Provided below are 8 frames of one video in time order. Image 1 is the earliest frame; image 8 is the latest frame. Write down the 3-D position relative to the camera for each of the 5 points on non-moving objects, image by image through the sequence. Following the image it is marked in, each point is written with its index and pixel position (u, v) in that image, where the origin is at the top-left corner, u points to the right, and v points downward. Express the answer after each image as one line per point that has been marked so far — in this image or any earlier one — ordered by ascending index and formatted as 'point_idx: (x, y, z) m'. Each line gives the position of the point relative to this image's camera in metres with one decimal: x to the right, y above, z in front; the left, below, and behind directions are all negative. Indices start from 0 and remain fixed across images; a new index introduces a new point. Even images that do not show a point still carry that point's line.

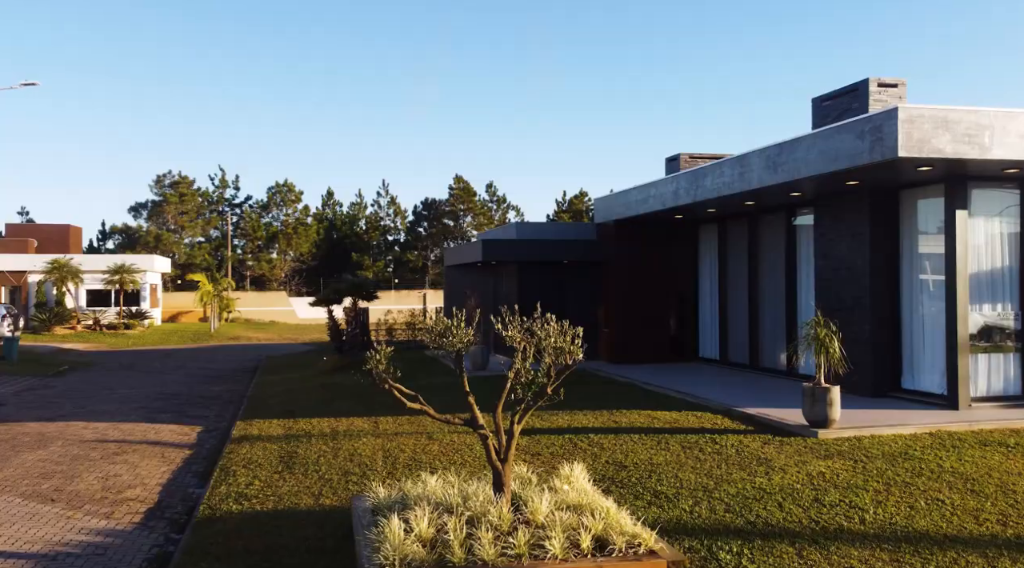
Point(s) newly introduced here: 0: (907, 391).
0: (+4.9, -1.3, +10.6) m
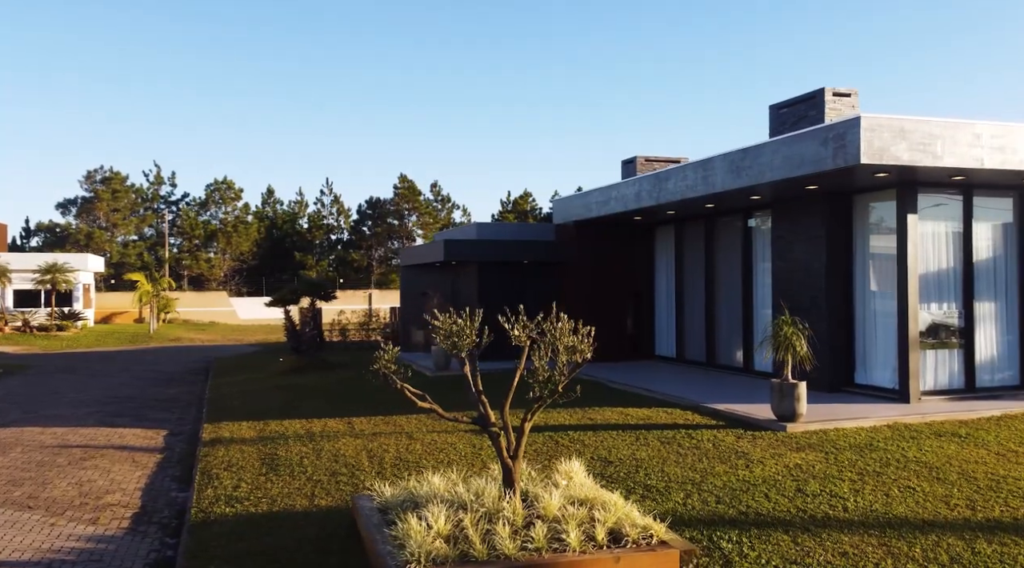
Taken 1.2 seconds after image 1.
0: (+4.6, -1.3, +11.2) m
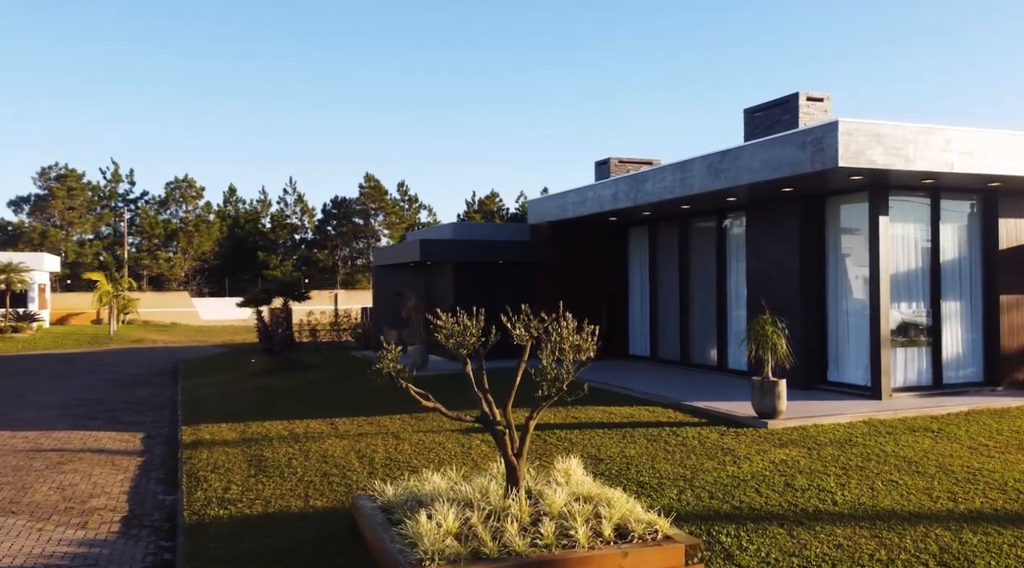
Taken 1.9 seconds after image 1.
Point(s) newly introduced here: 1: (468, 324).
0: (+4.3, -1.3, +11.5) m
1: (-0.3, -0.3, +6.4) m
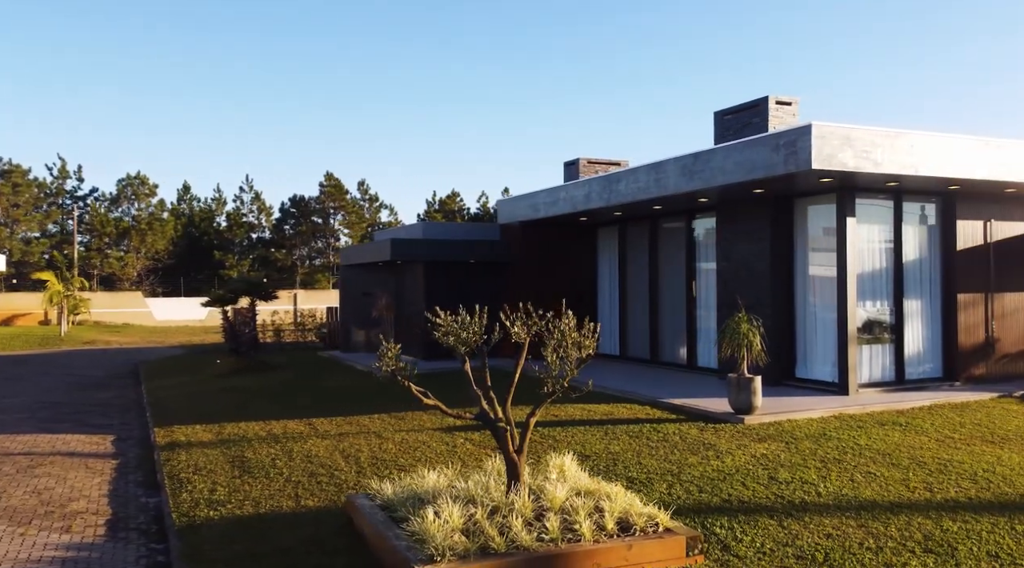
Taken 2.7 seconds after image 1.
0: (+4.0, -1.3, +11.8) m
1: (-0.3, -0.3, +6.5) m
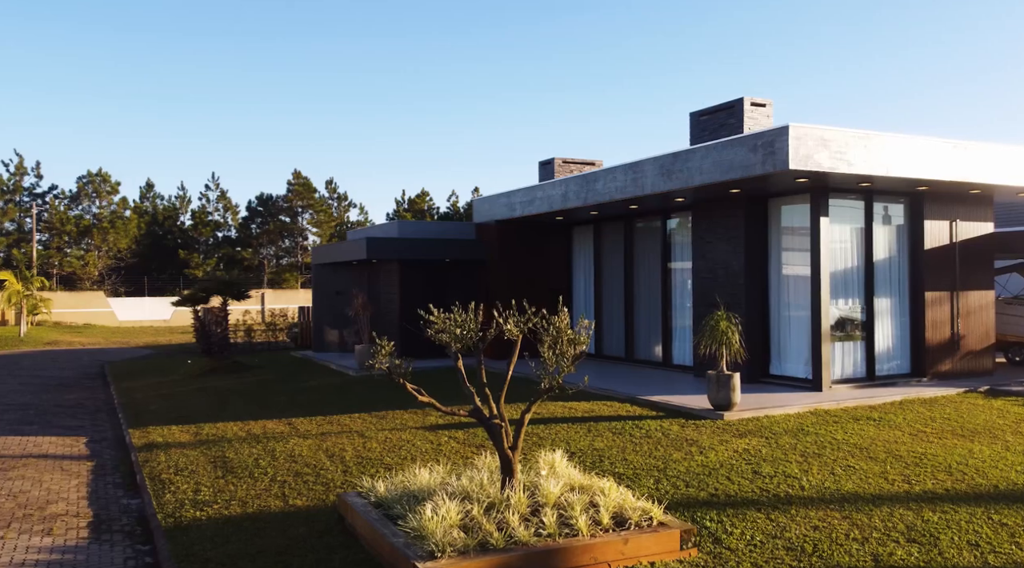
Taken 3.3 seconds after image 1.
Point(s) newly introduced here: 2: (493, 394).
0: (+3.7, -1.3, +12.0) m
1: (-0.4, -0.3, +6.5) m
2: (-0.2, -1.6, +12.3) m
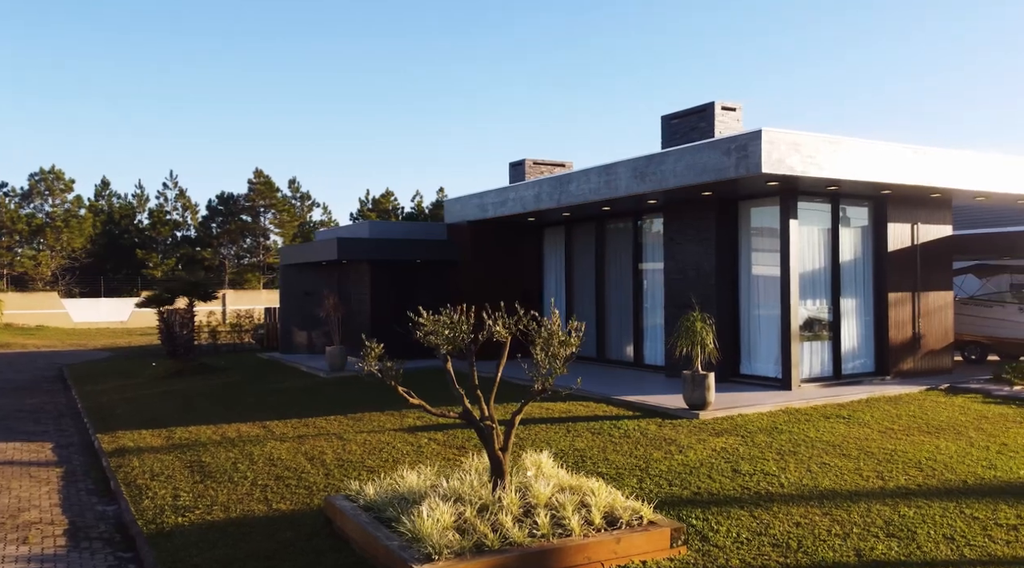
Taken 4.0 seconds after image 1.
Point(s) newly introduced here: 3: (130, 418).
0: (+3.3, -1.3, +12.2) m
1: (-0.4, -0.3, +6.5) m
2: (-0.6, -1.6, +12.3) m
3: (-5.1, -1.8, +11.3) m
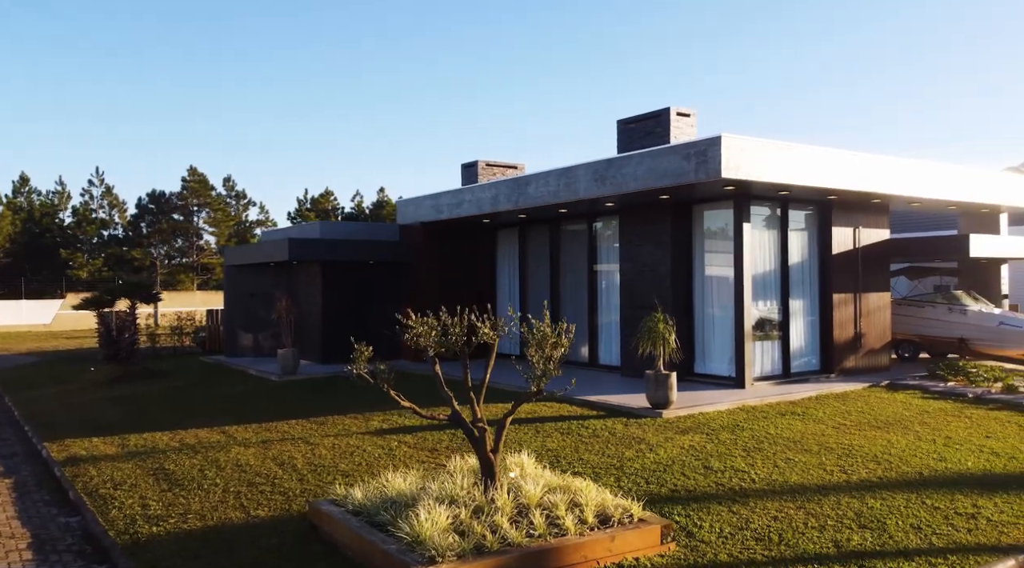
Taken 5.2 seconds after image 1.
0: (+2.7, -1.3, +12.5) m
1: (-0.5, -0.3, +6.5) m
2: (-1.2, -1.6, +12.2) m
3: (-5.5, -1.8, +10.8) m
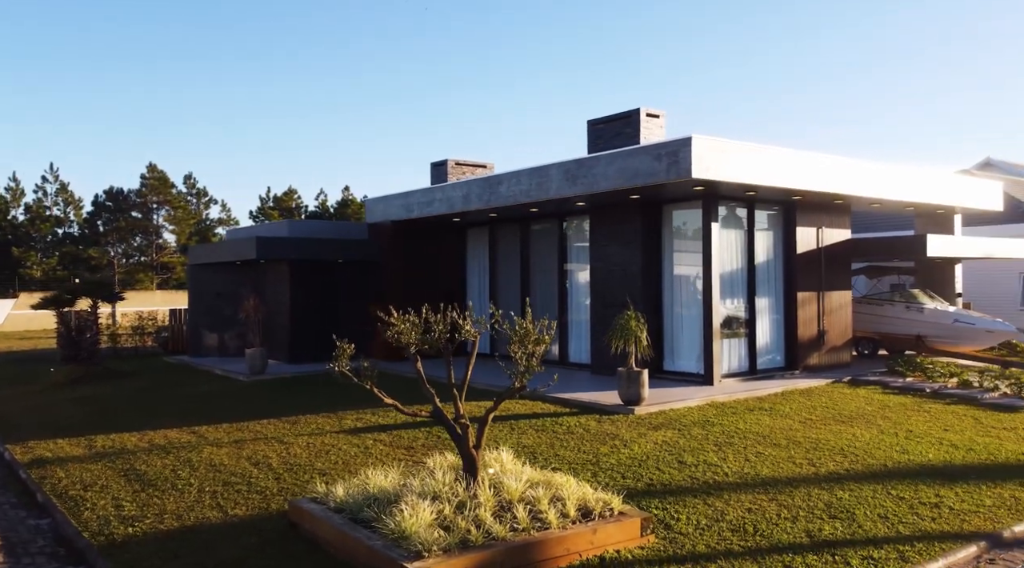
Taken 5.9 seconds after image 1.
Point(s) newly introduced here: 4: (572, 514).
0: (+2.3, -1.3, +12.7) m
1: (-0.6, -0.3, +6.5) m
2: (-1.6, -1.6, +12.2) m
3: (-5.9, -1.8, +10.6) m
4: (+0.4, -1.7, +6.2) m
